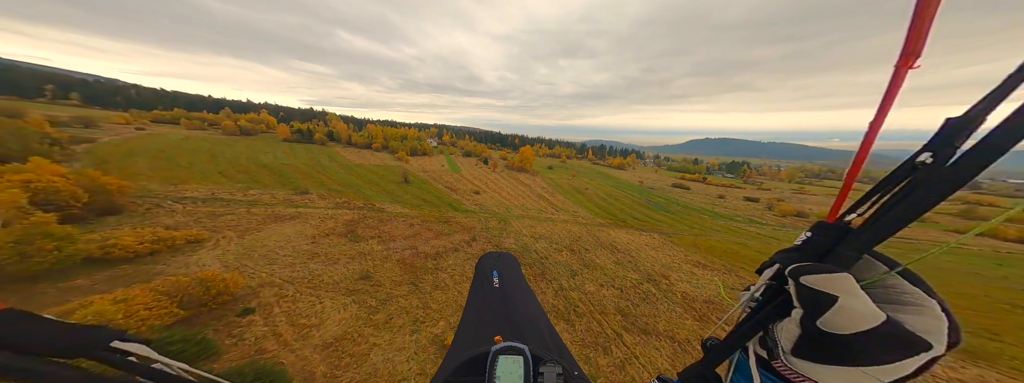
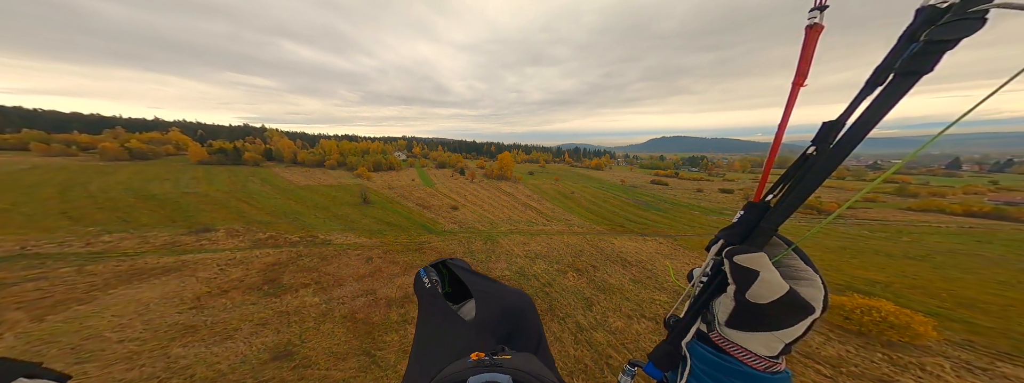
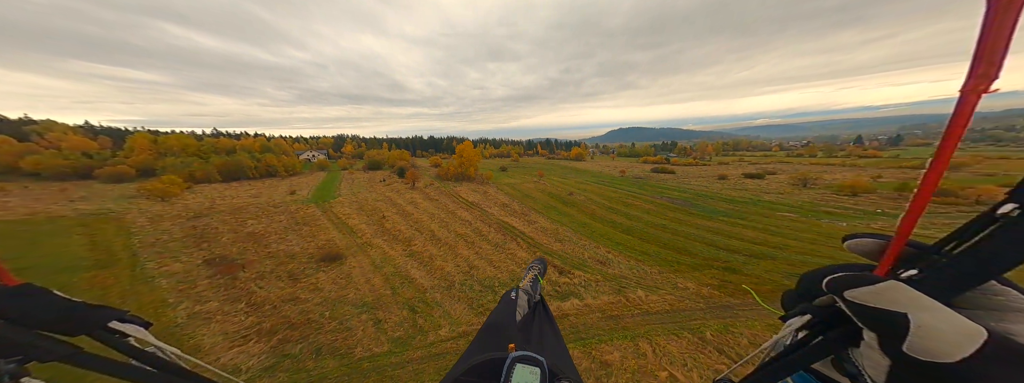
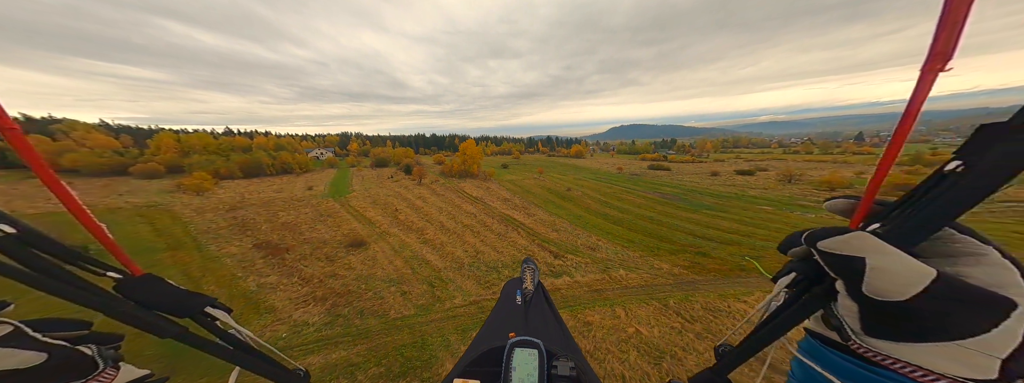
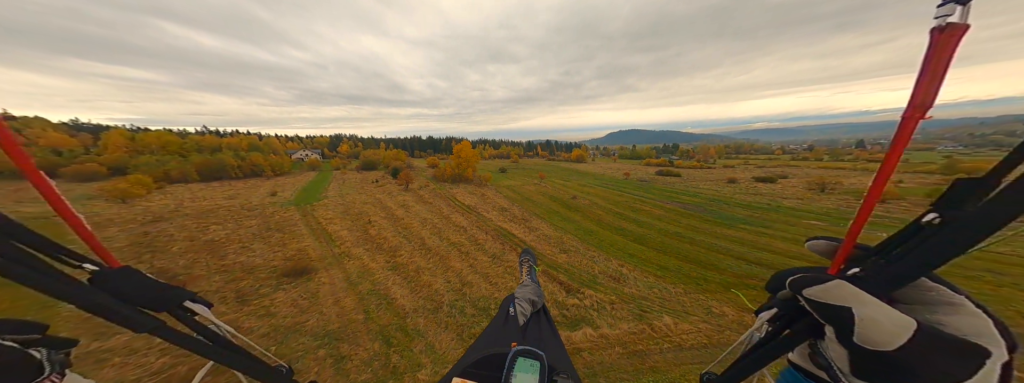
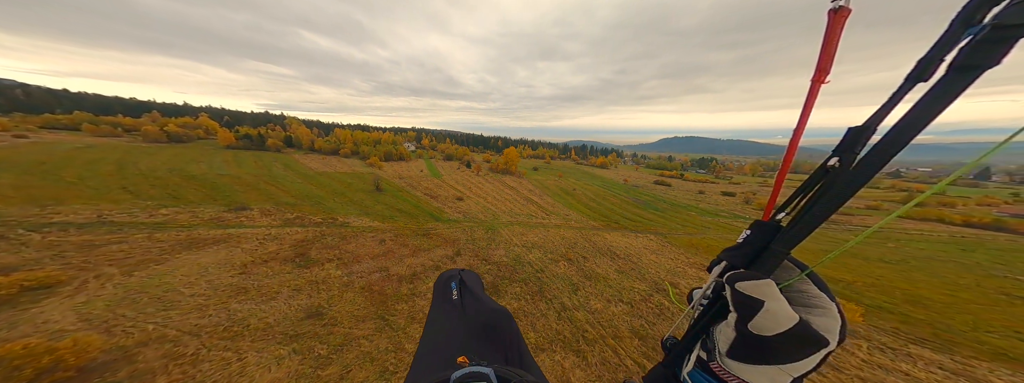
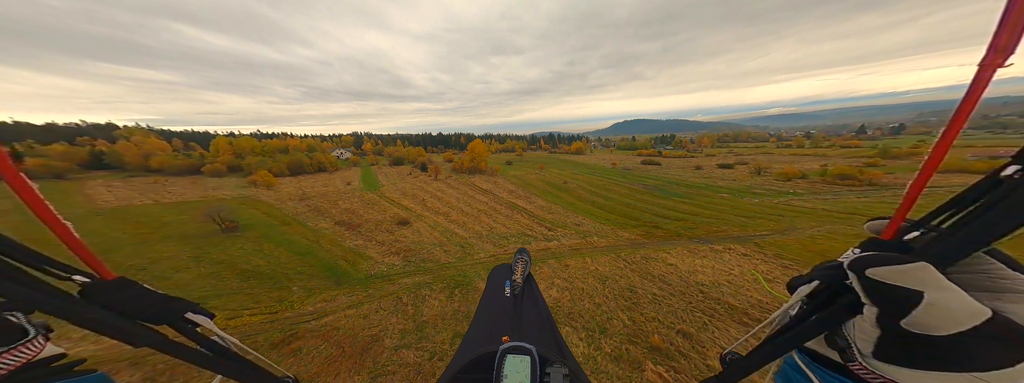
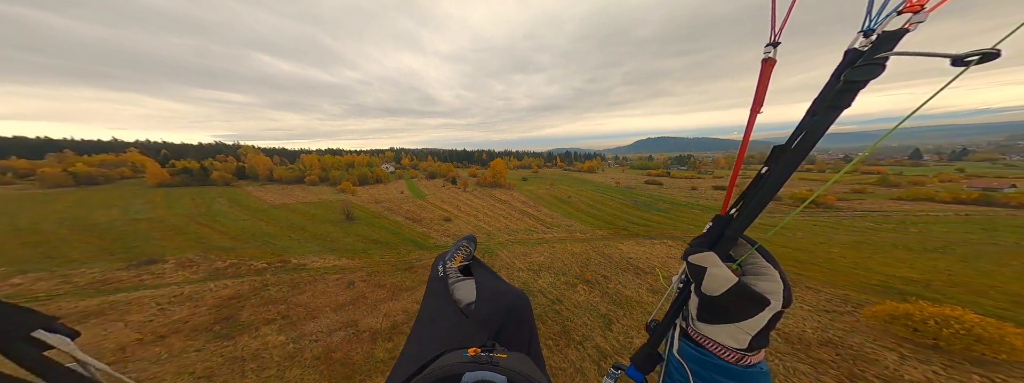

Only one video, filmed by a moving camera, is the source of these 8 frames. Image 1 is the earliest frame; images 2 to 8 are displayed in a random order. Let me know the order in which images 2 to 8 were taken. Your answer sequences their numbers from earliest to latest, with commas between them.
6, 2, 8, 7, 4, 3, 5
